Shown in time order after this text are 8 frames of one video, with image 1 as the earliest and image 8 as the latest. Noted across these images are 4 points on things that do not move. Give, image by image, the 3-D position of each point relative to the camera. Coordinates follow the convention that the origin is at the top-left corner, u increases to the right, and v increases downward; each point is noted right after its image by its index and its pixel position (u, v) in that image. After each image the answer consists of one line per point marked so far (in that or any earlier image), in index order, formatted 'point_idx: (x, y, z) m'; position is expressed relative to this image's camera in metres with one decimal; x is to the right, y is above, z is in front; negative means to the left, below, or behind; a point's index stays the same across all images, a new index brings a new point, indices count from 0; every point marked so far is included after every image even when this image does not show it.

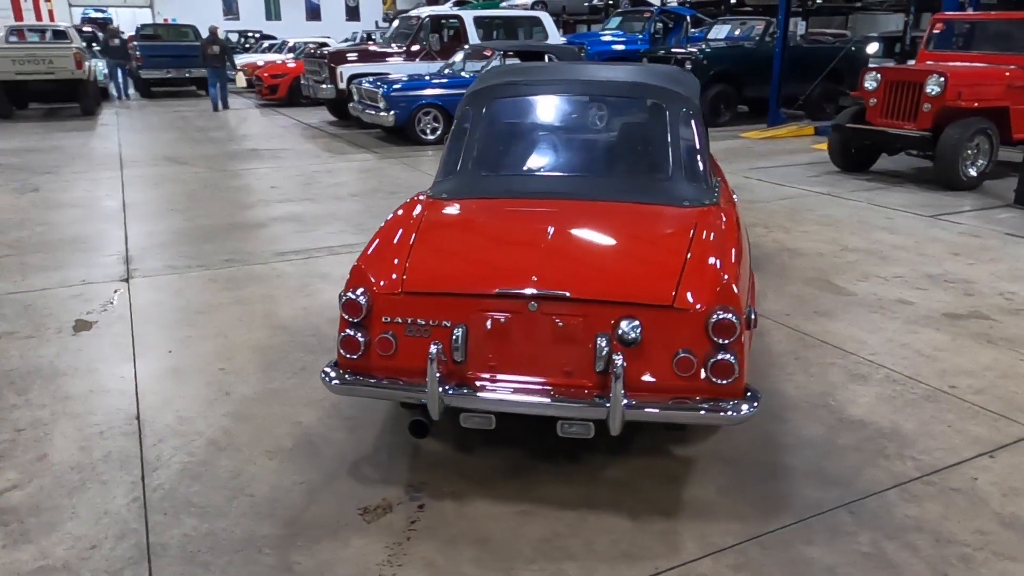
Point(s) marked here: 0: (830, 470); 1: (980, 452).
0: (+1.3, -0.7, +3.0) m
1: (+1.9, -0.7, +3.1) m
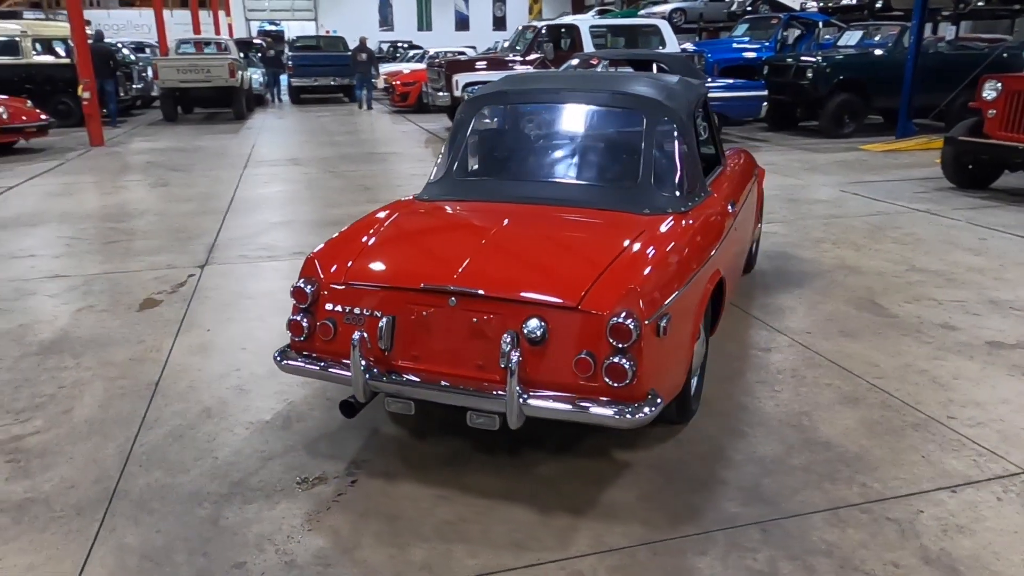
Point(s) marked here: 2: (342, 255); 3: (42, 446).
0: (+1.0, -0.8, +2.9) m
1: (+1.7, -0.8, +3.0) m
2: (-0.7, +0.1, +3.1) m
3: (-2.1, -0.7, +3.3) m
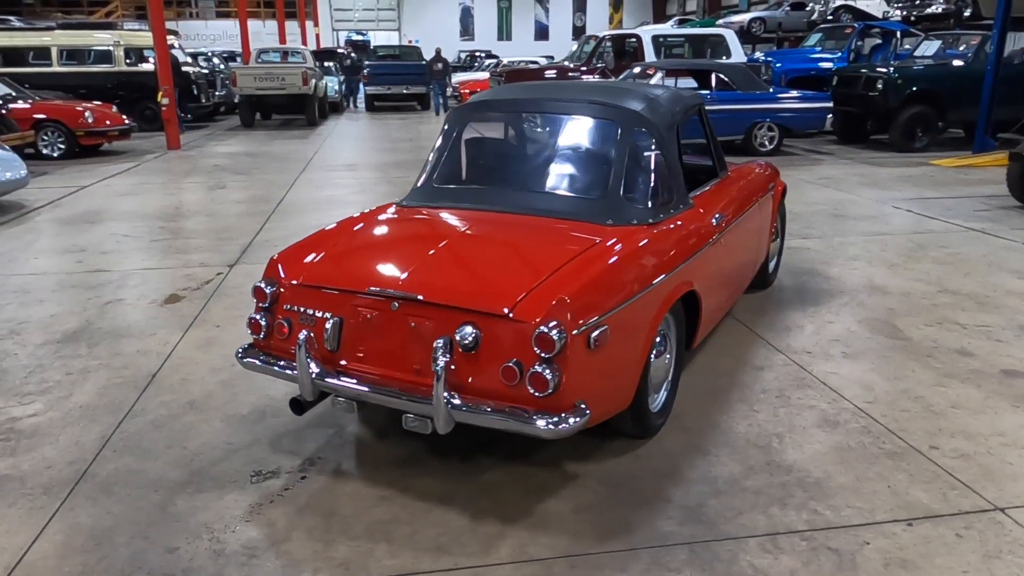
0: (+0.7, -0.8, +2.9) m
1: (+1.4, -0.8, +2.8) m
2: (-0.9, +0.1, +3.2) m
3: (-2.2, -0.6, +3.6) m
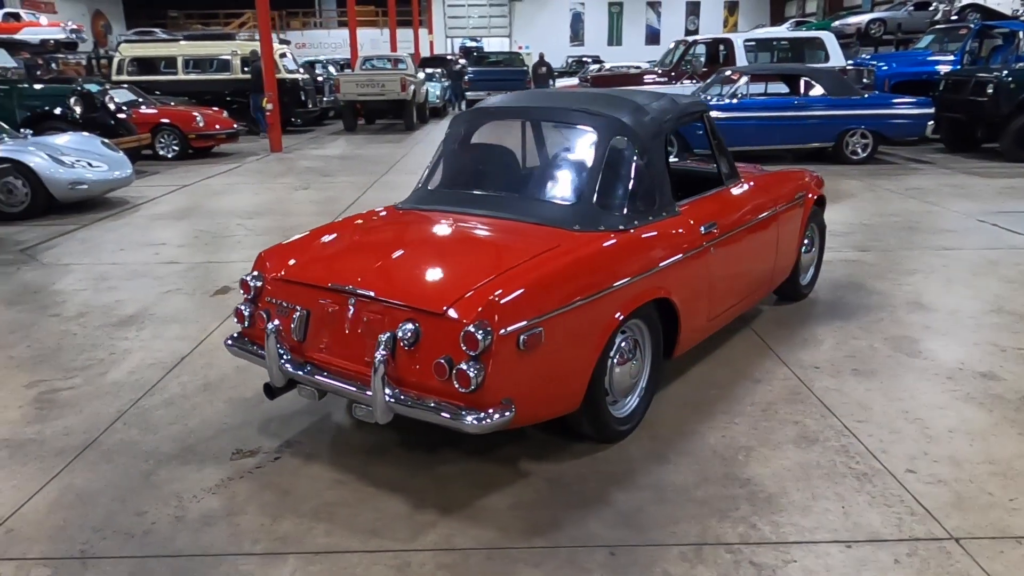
0: (+0.5, -0.9, +2.9) m
1: (+1.2, -0.9, +2.7) m
2: (-1.0, +0.2, +3.5) m
3: (-2.3, -0.6, +4.0) m
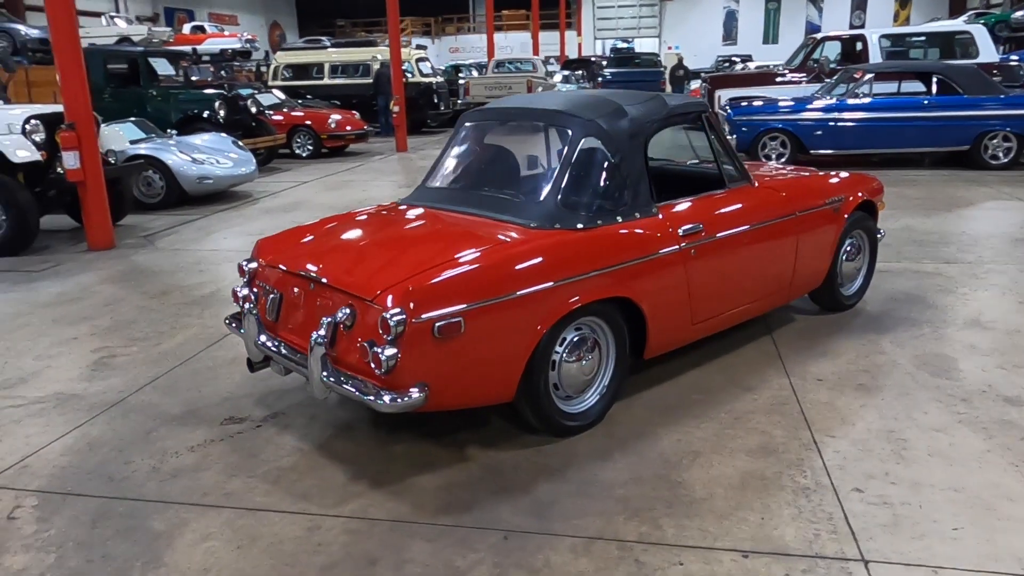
0: (+0.2, -0.8, +2.9) m
1: (+0.8, -0.9, +2.7) m
2: (-1.1, +0.2, +3.8) m
3: (-2.4, -0.5, +4.6) m
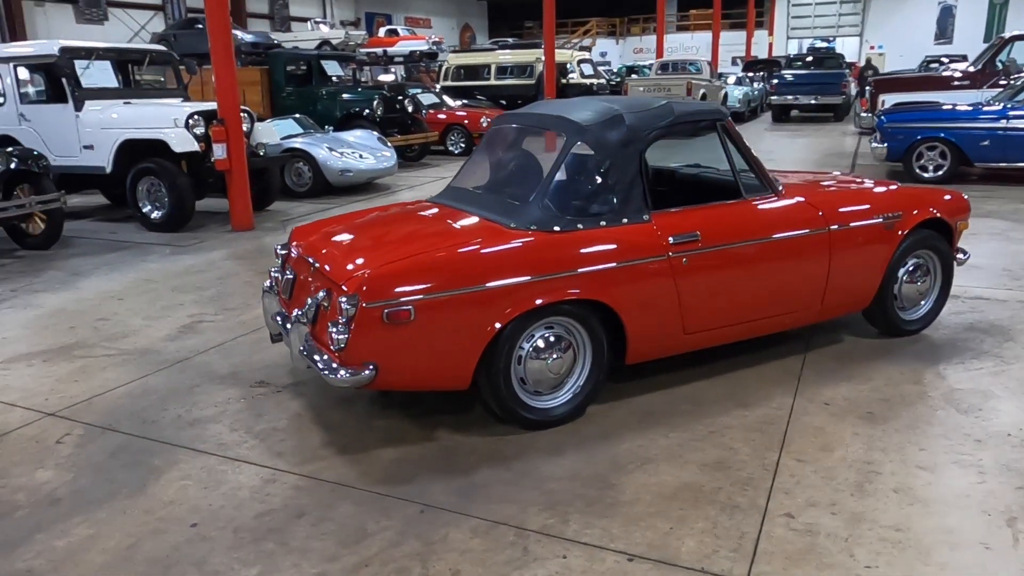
0: (-0.1, -0.8, +3.1) m
1: (+0.4, -0.9, +2.7) m
2: (-1.1, +0.3, +4.3) m
3: (-2.2, -0.3, +5.3) m
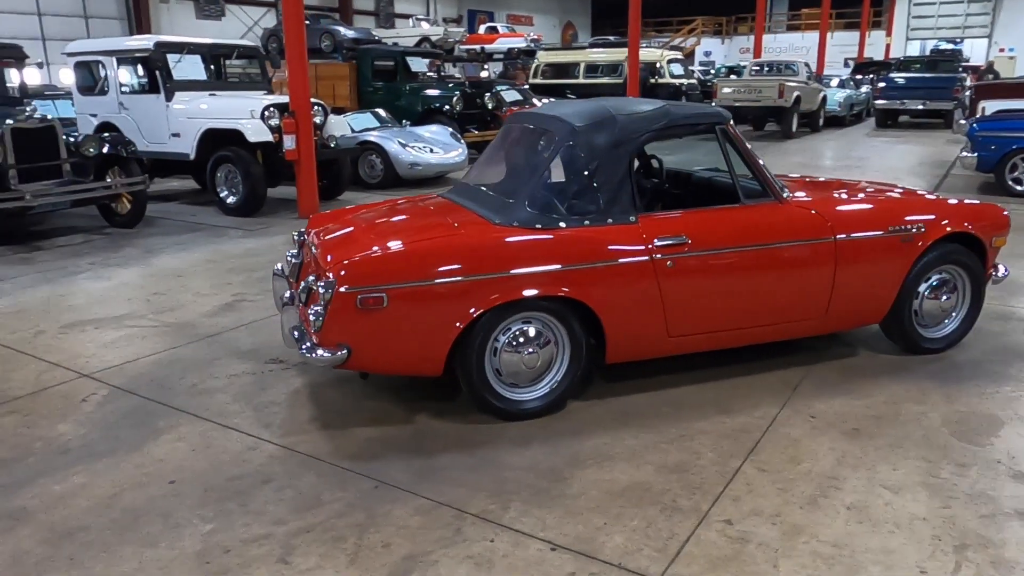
0: (-0.3, -0.8, +3.3) m
1: (+0.2, -0.9, +2.8) m
2: (-1.1, +0.4, +4.5) m
3: (-2.0, -0.1, +5.7) m
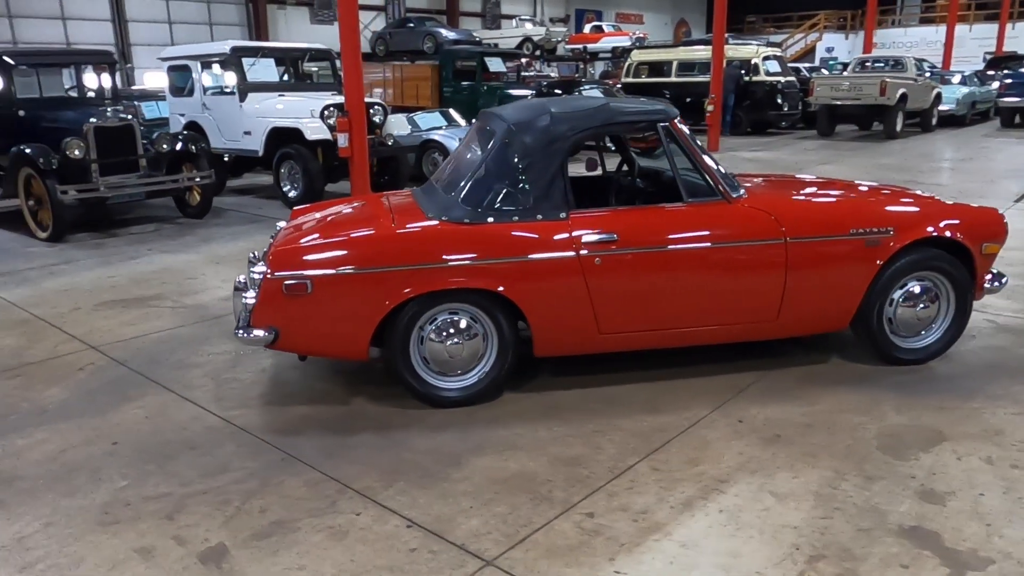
0: (-0.7, -0.7, +3.5) m
1: (-0.4, -0.9, +2.9) m
2: (-1.3, +0.5, +4.8) m
3: (-2.1, 0.0, +6.1) m
